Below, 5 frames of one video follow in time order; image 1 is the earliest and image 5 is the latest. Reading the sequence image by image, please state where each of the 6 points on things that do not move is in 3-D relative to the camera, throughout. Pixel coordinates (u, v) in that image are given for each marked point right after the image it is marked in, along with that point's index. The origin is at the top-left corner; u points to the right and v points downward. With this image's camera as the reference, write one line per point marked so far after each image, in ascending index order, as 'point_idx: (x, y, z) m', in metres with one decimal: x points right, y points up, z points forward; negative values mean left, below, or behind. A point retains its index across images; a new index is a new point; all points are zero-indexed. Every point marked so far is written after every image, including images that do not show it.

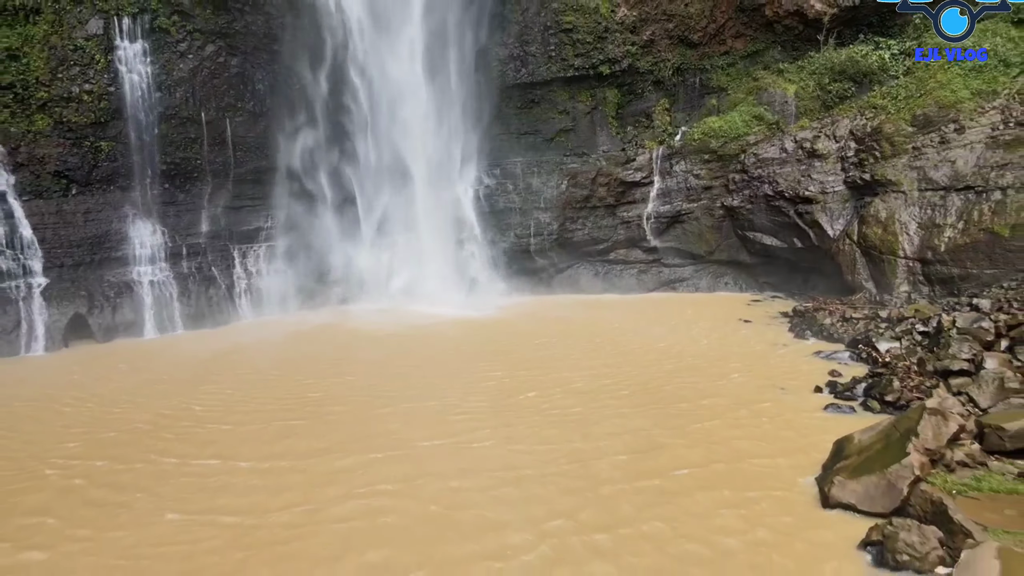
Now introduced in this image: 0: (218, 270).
0: (-5.3, +0.4, +13.7) m
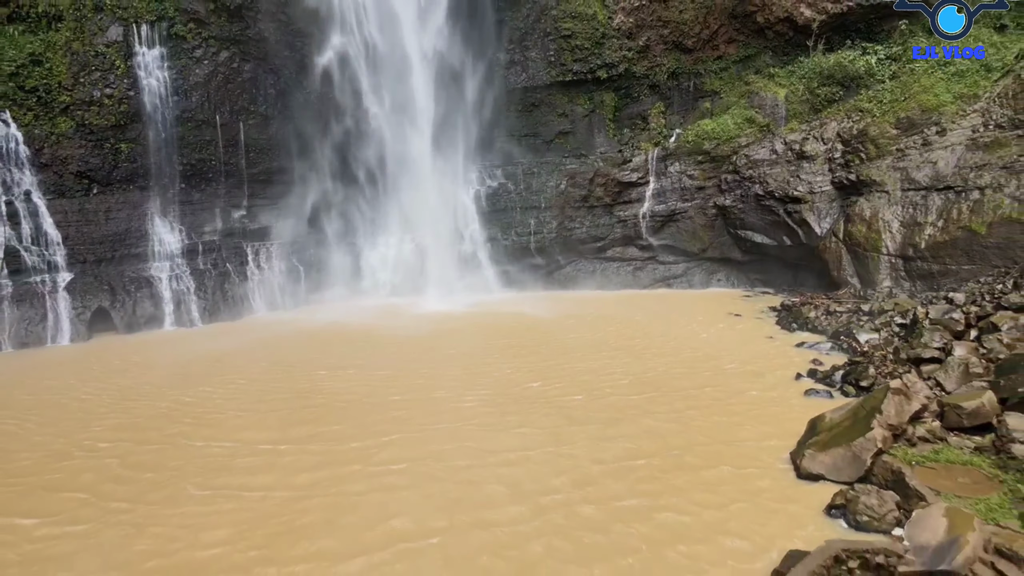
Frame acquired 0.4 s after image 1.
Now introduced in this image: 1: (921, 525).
0: (-5.3, +0.5, +14.1) m
1: (+2.3, -1.3, +4.2) m
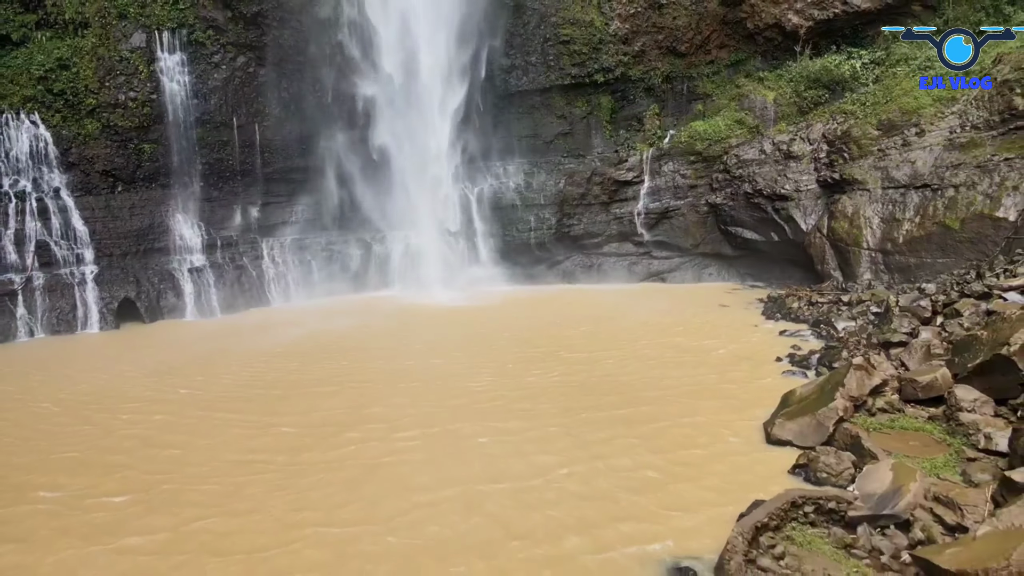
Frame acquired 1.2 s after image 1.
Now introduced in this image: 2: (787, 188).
0: (-5.2, +0.6, +14.7) m
1: (+2.3, -1.2, +4.8) m
2: (+5.0, +1.8, +13.3) m
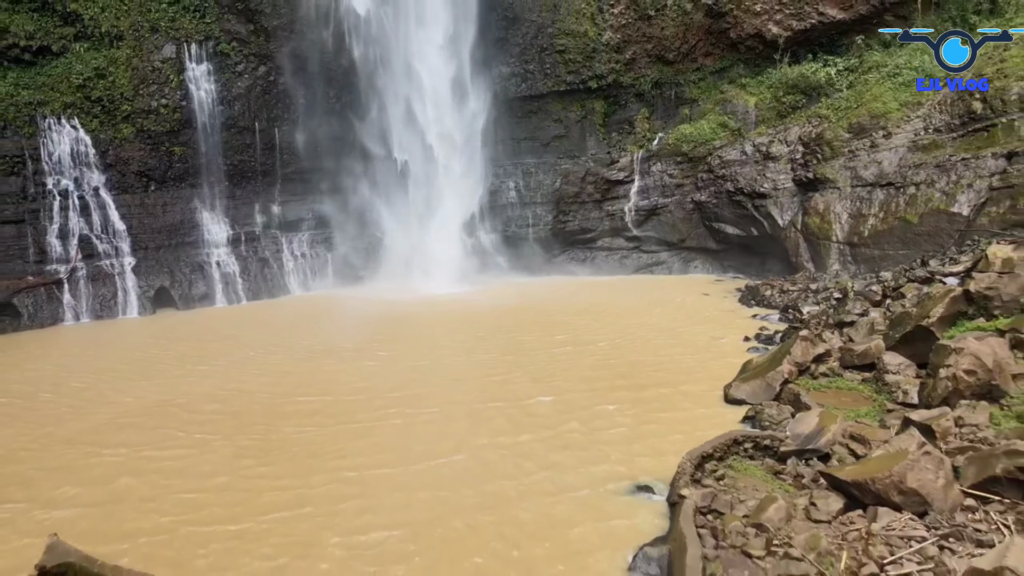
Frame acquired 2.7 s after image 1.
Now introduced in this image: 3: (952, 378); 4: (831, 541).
0: (-5.2, +0.8, +15.8) m
1: (+2.3, -1.1, +5.7) m
2: (+5.0, +2.0, +14.3) m
3: (+3.3, -0.7, +5.5) m
4: (+1.8, -1.4, +4.2) m
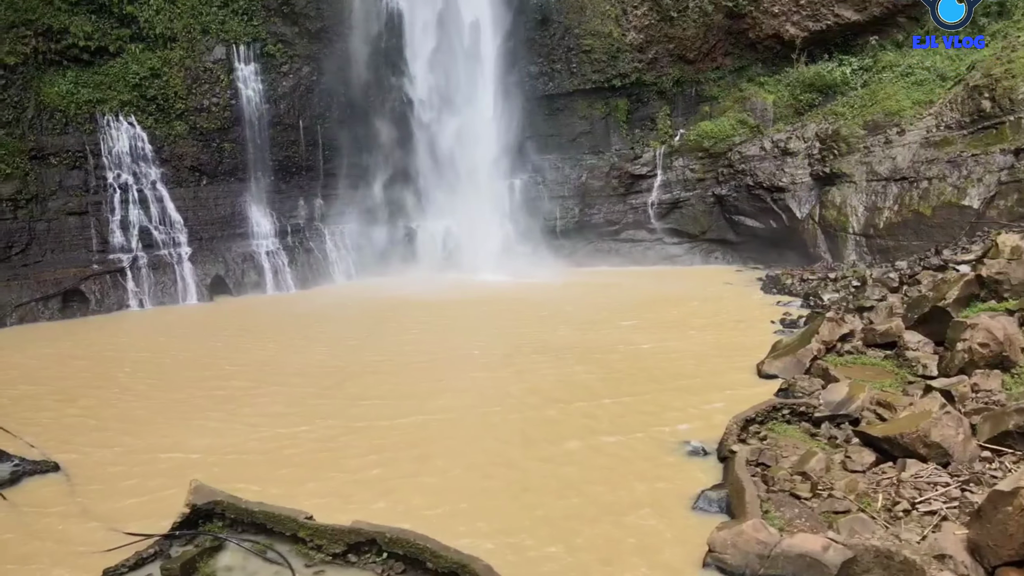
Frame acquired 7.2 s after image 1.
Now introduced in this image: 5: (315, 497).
0: (-4.7, +1.0, +16.4) m
1: (+2.8, -0.9, +6.4) m
2: (+5.6, +2.2, +14.9) m
3: (+3.8, -0.5, +6.1) m
4: (+2.4, -1.3, +4.8) m
5: (-1.5, -1.6, +5.6) m
